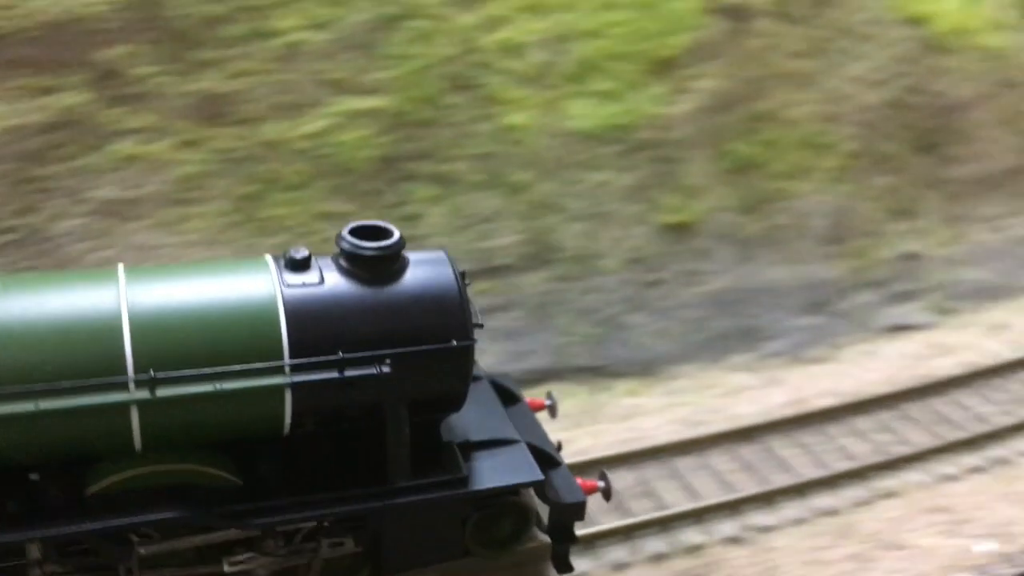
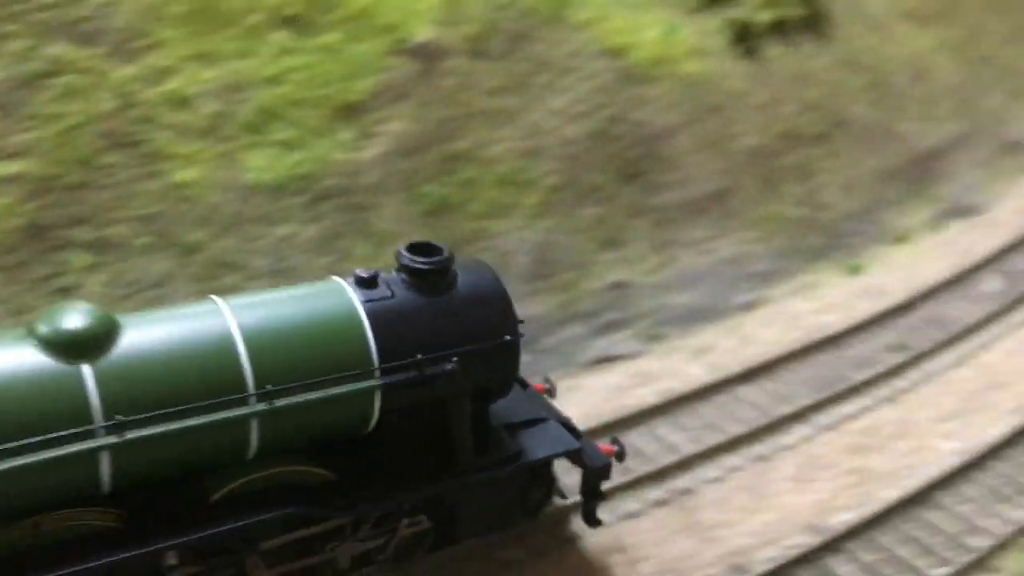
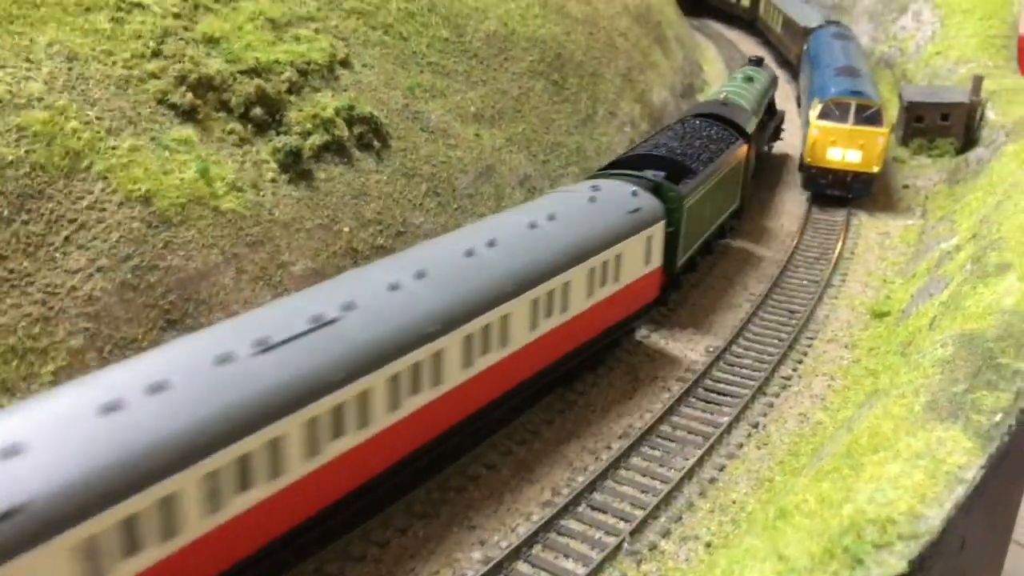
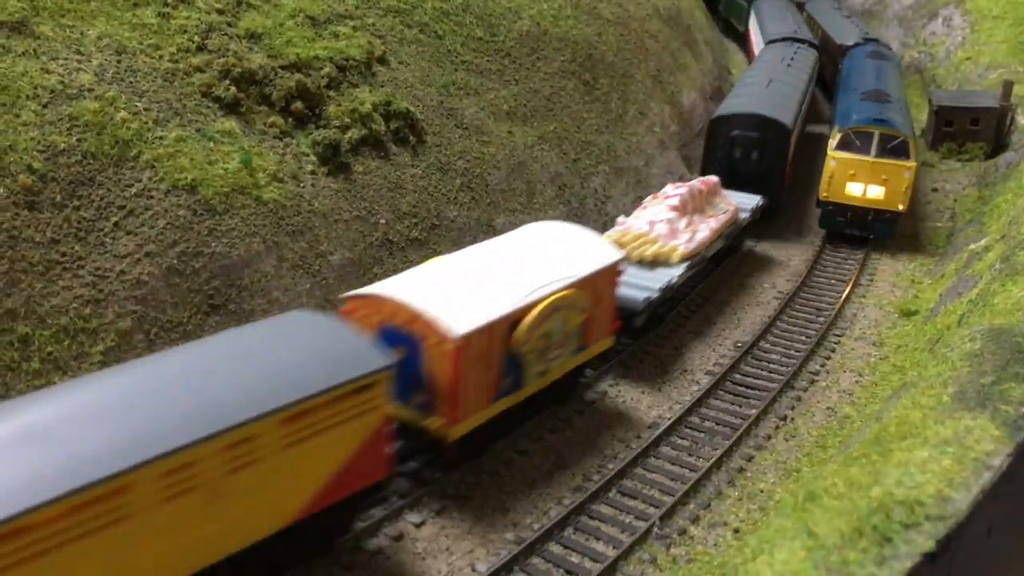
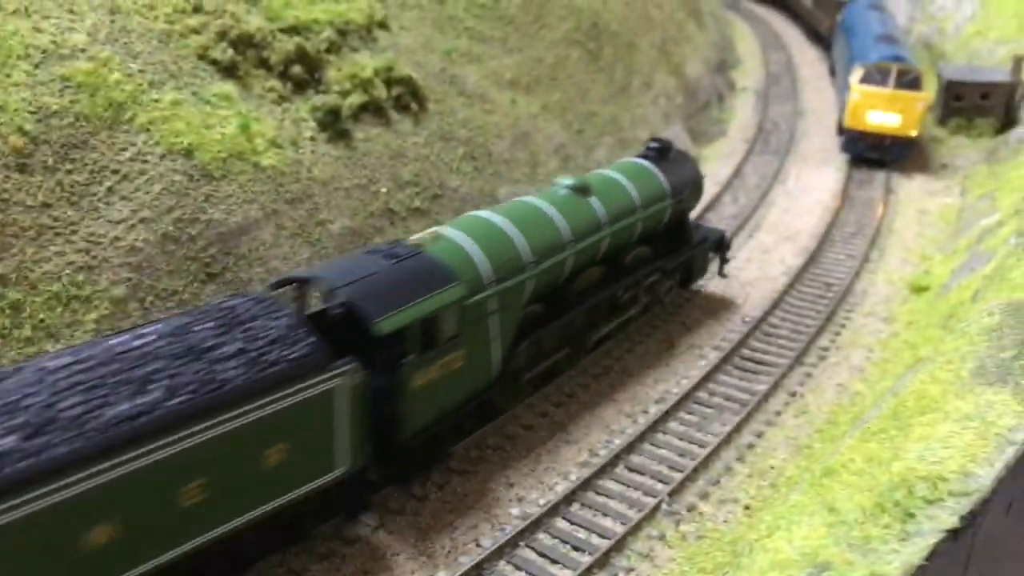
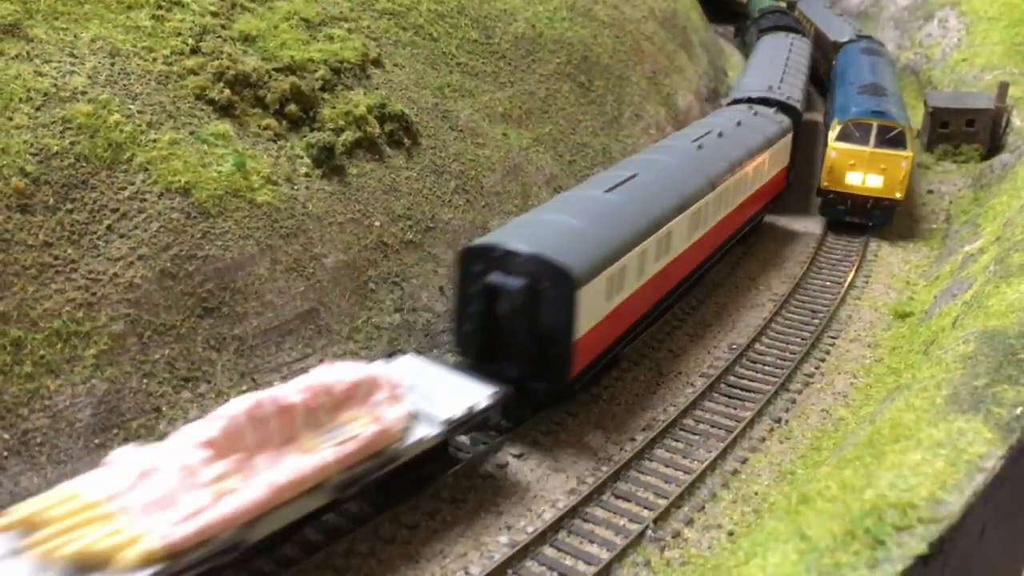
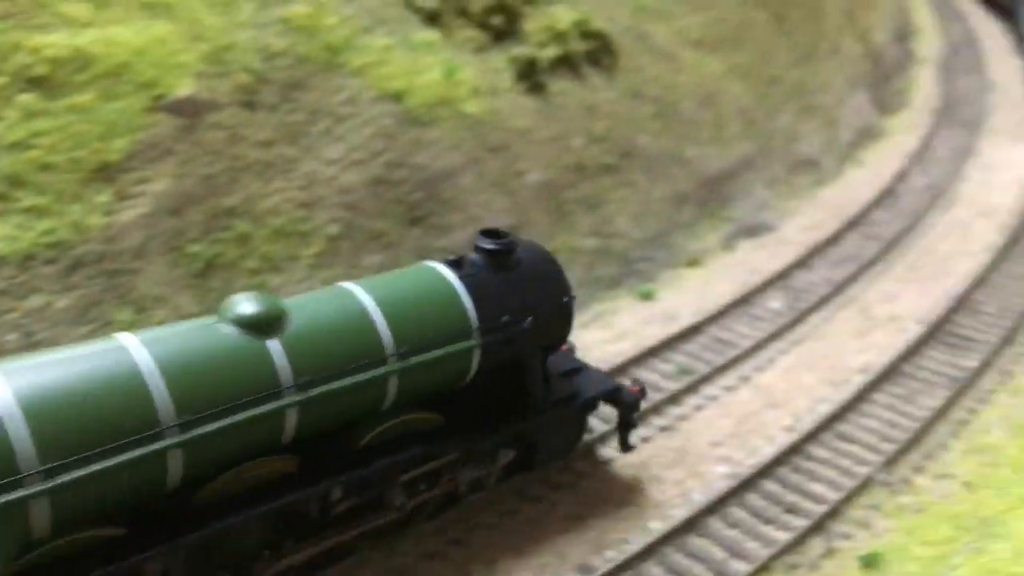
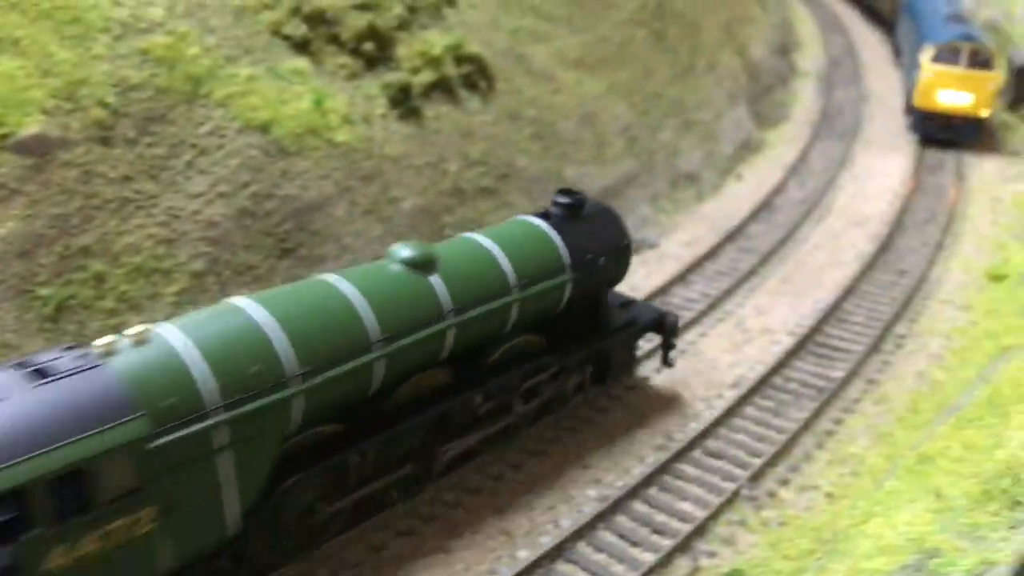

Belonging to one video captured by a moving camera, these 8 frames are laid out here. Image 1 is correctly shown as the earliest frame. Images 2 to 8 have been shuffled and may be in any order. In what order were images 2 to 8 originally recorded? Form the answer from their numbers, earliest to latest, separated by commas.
2, 7, 8, 5, 3, 6, 4
